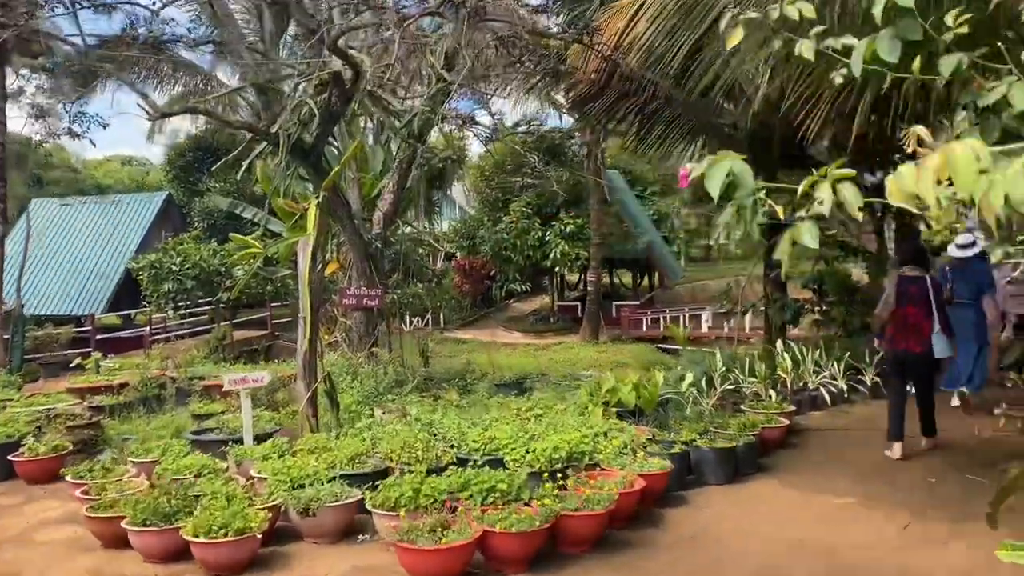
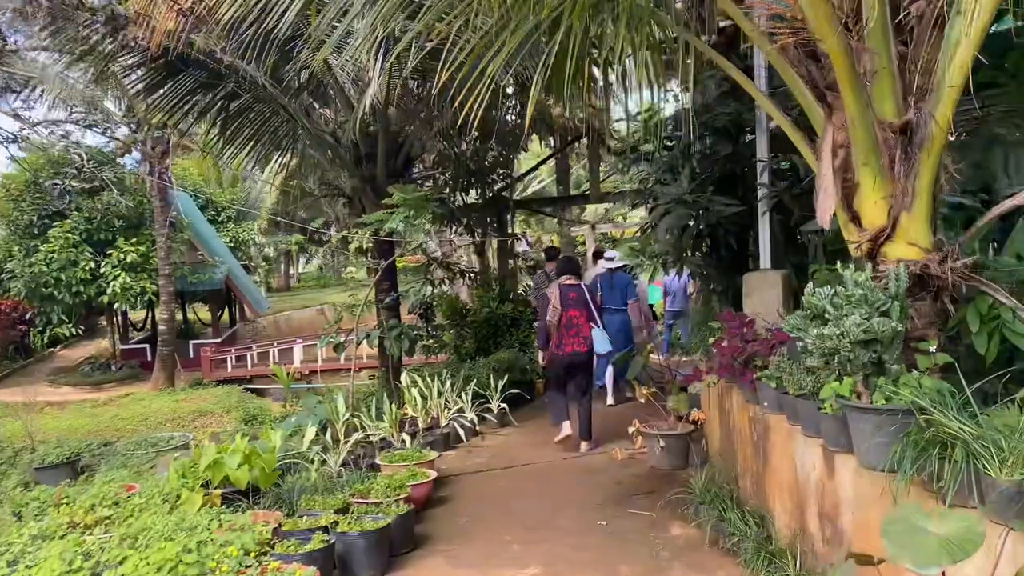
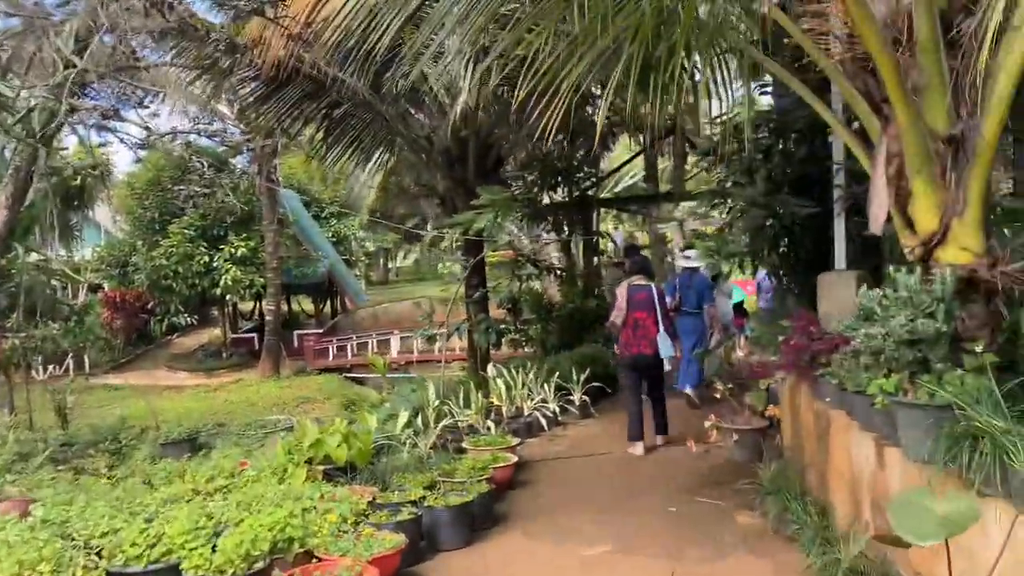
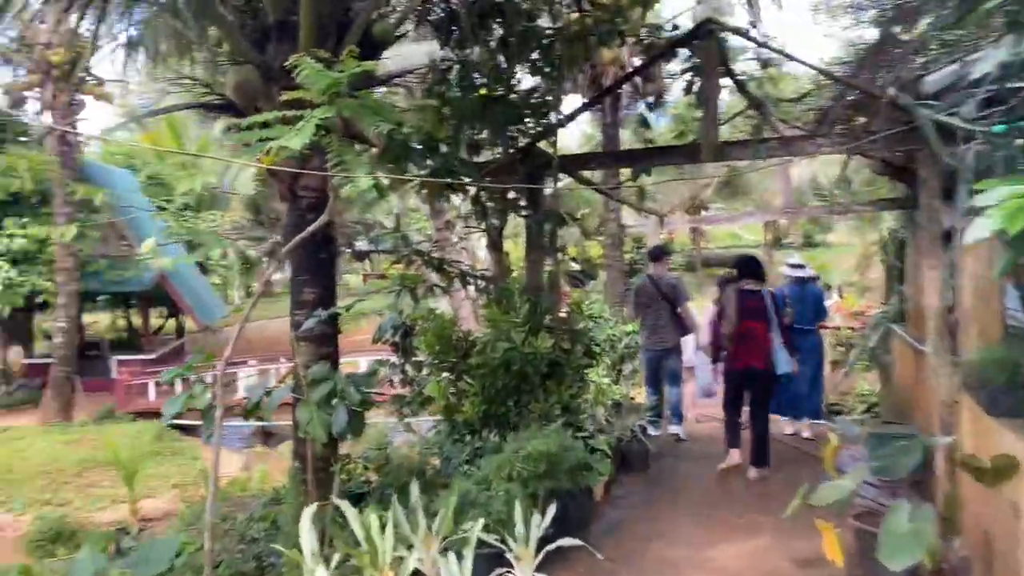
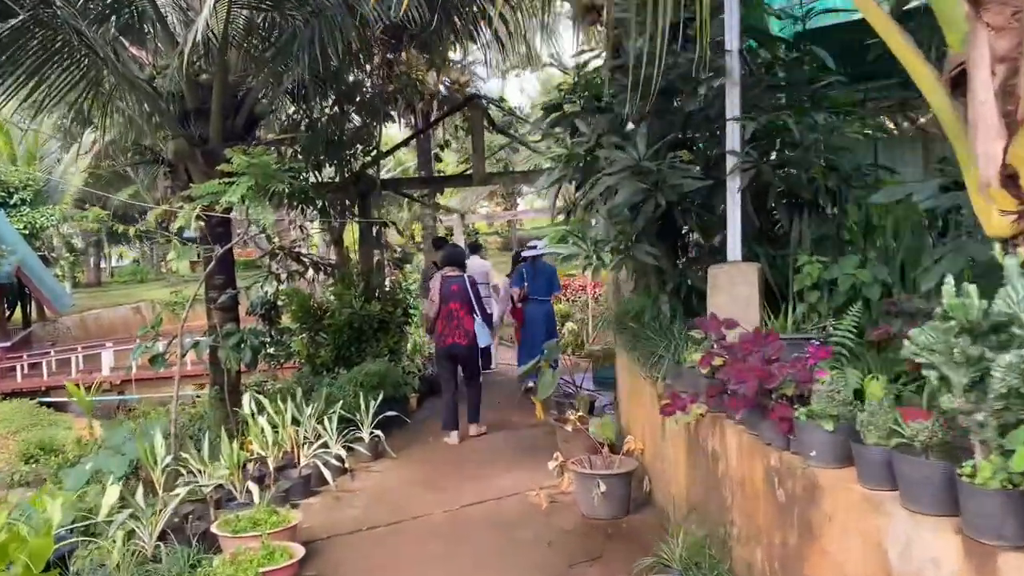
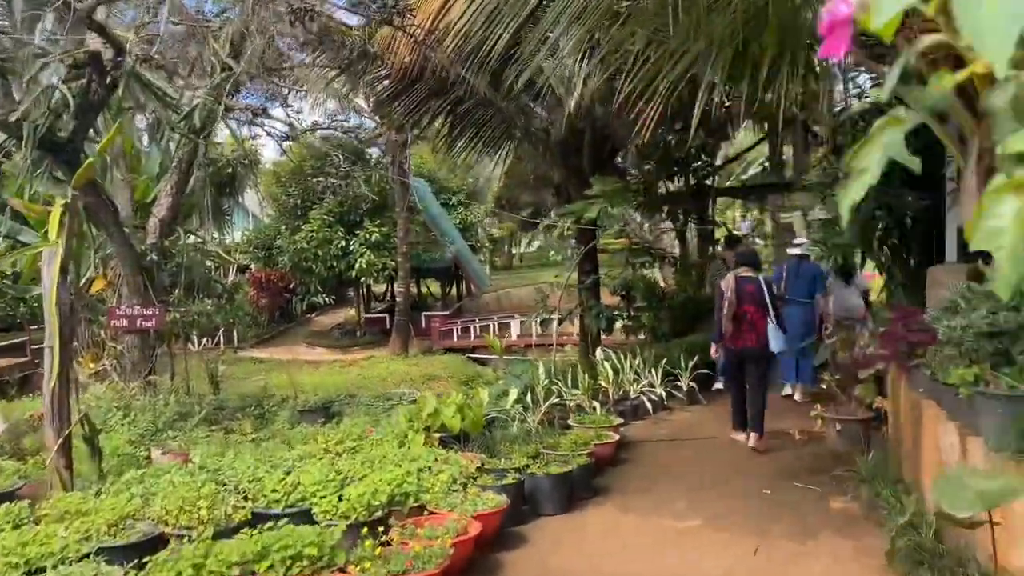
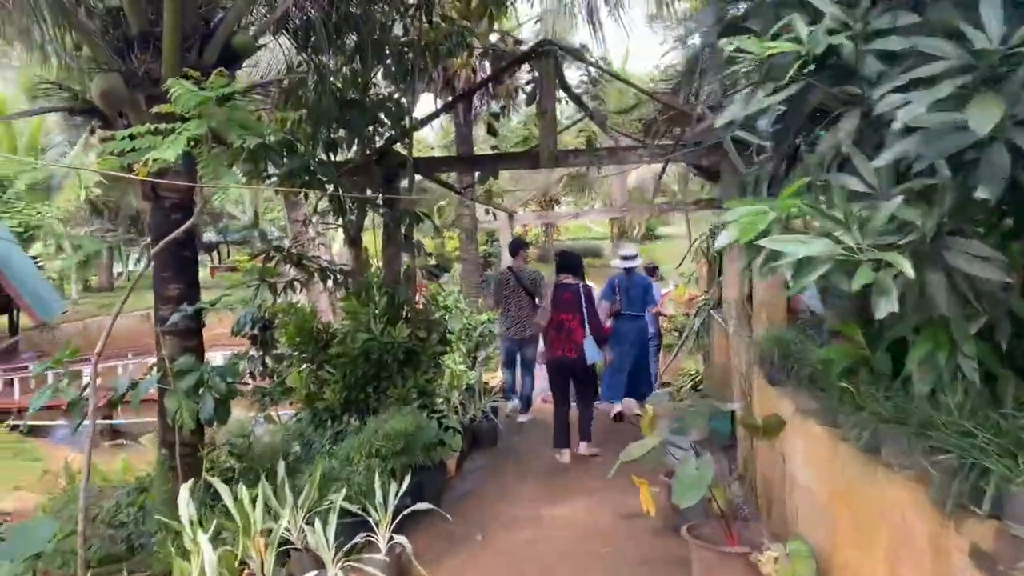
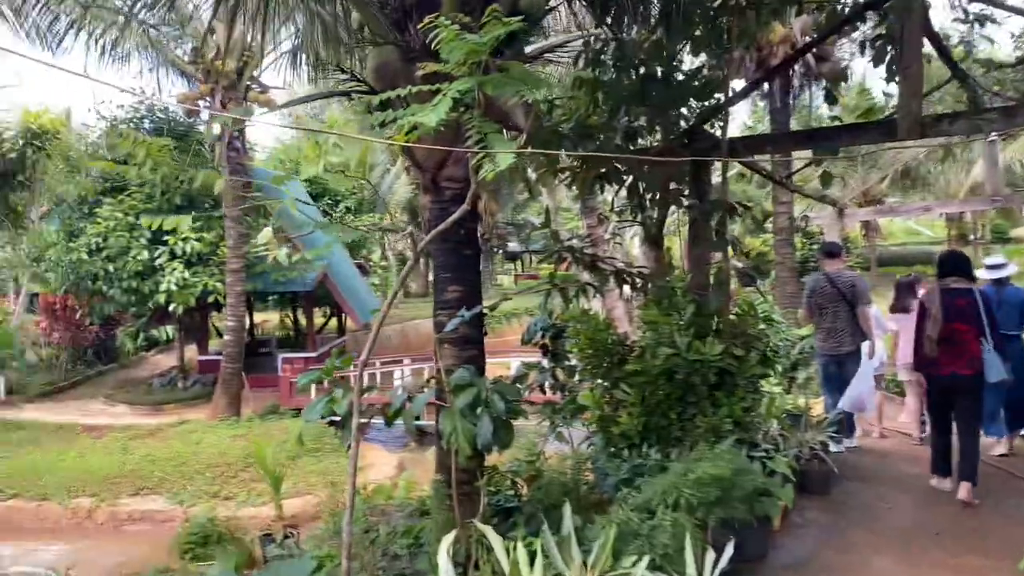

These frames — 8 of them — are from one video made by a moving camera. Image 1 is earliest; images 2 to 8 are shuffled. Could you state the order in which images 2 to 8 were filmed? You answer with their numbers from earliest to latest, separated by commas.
6, 3, 2, 5, 7, 4, 8
